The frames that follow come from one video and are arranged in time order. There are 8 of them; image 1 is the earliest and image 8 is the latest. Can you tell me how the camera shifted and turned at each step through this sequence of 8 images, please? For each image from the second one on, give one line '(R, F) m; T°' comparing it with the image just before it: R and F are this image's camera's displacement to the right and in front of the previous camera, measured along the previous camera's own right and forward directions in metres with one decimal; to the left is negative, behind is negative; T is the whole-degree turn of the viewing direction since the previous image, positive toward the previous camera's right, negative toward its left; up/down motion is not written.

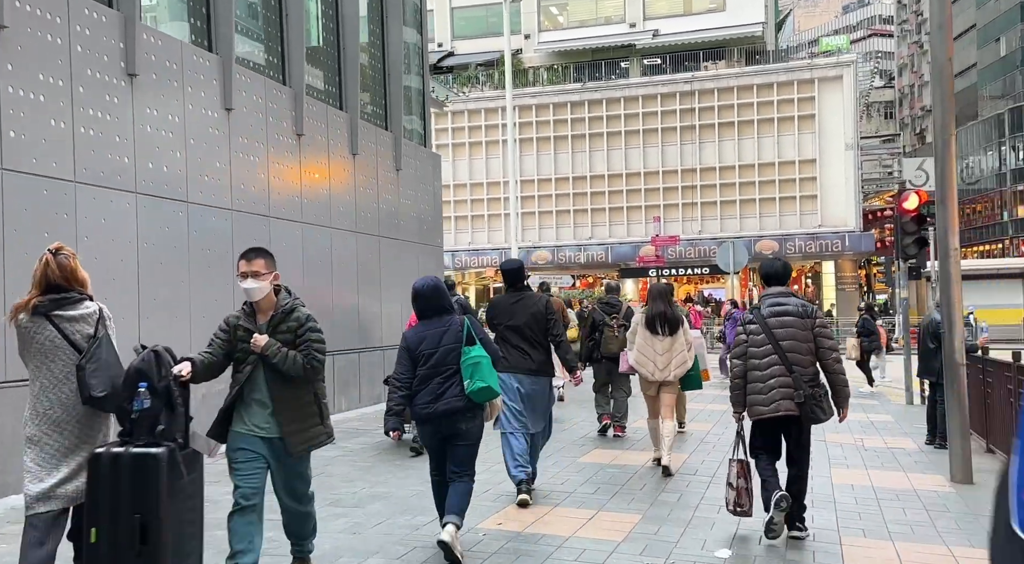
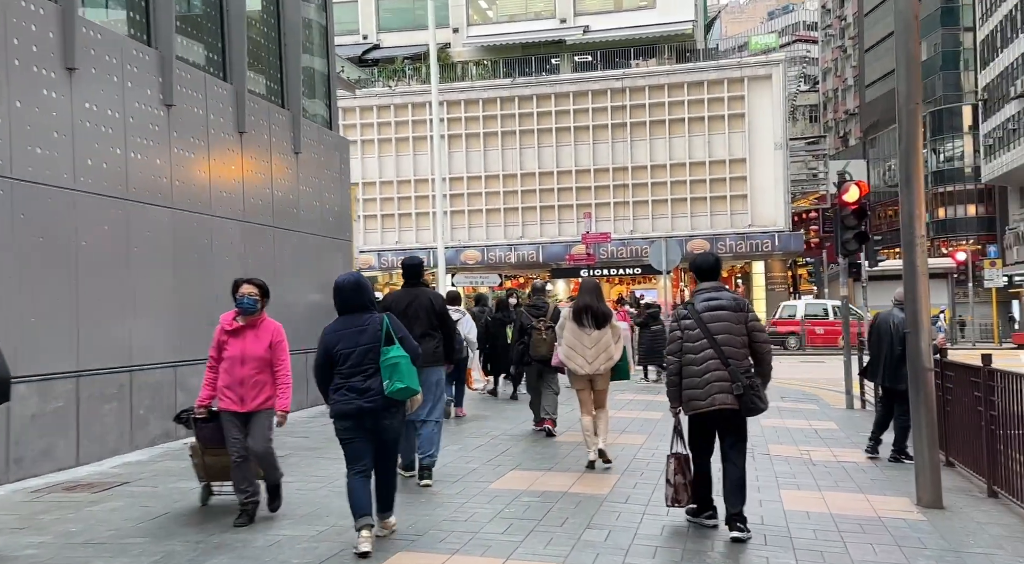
(+0.3, +1.3) m; +4°
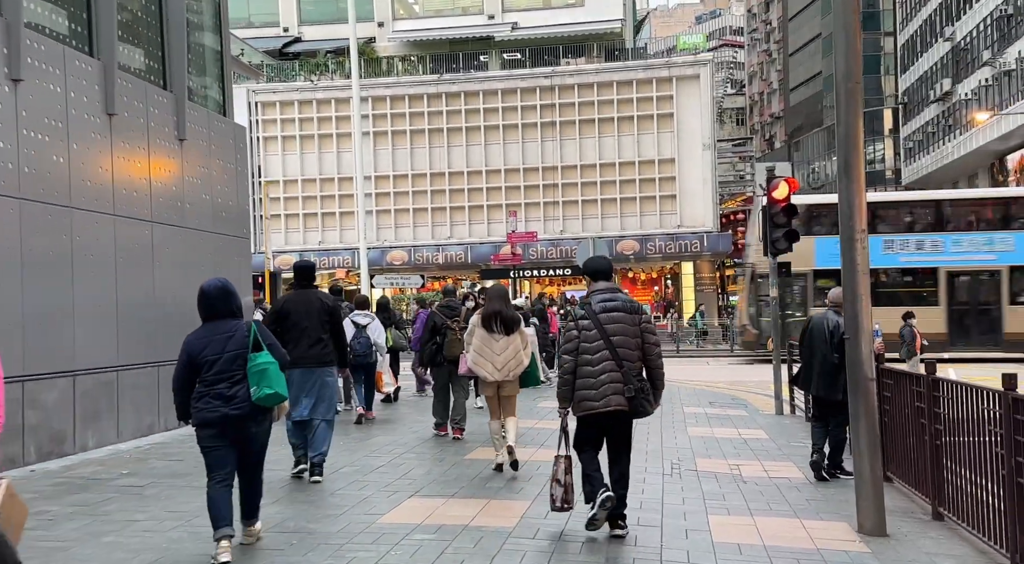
(+0.3, +0.9) m; +4°
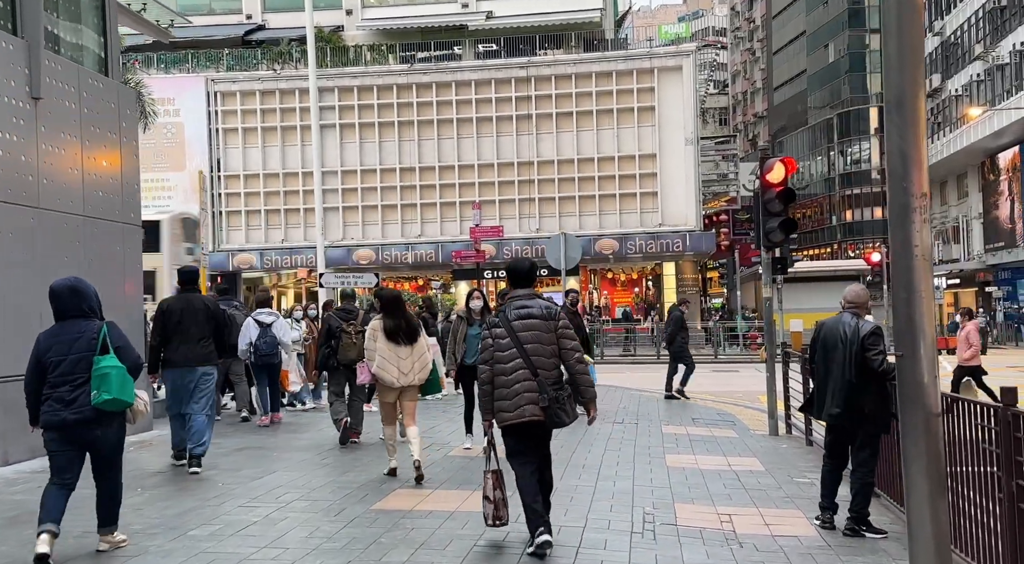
(+0.4, +2.2) m; +1°
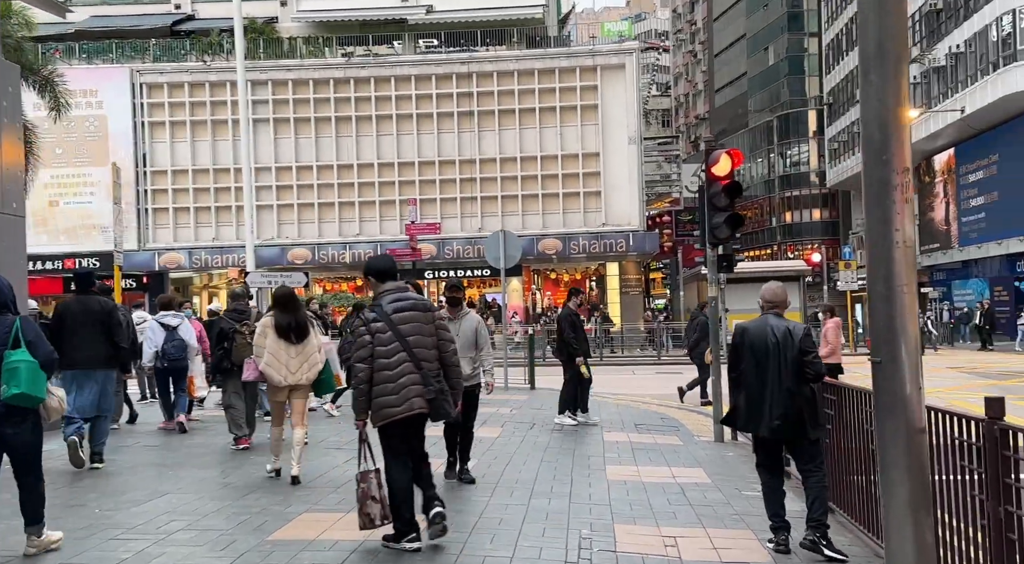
(+0.2, +0.8) m; +3°
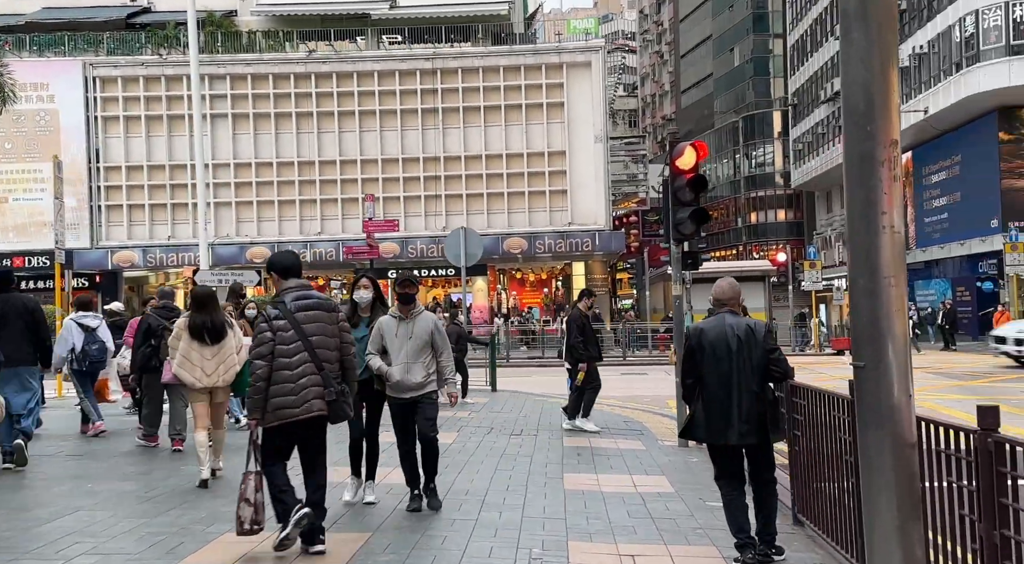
(+0.1, +0.6) m; +2°
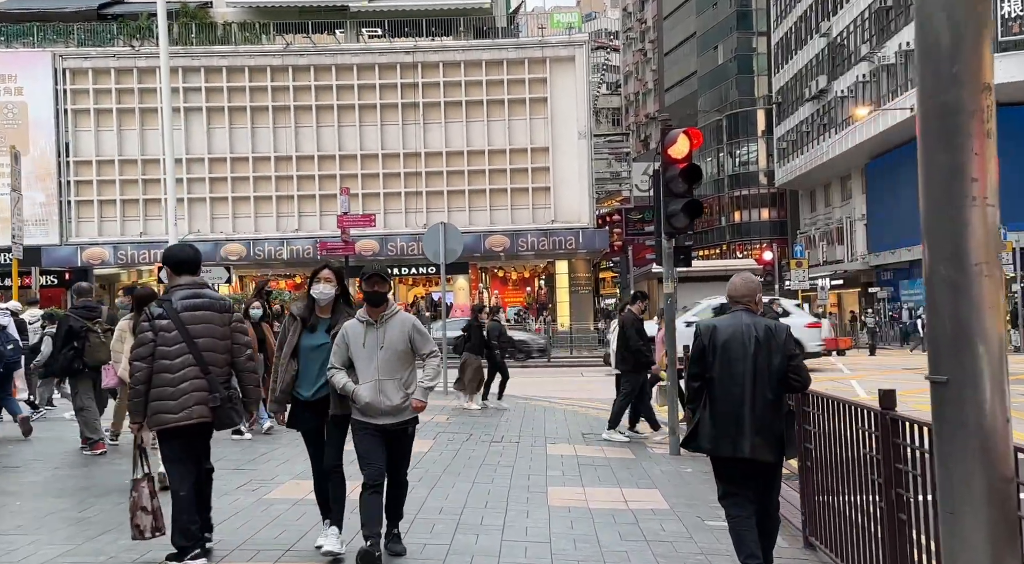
(0.0, +0.8) m; +1°
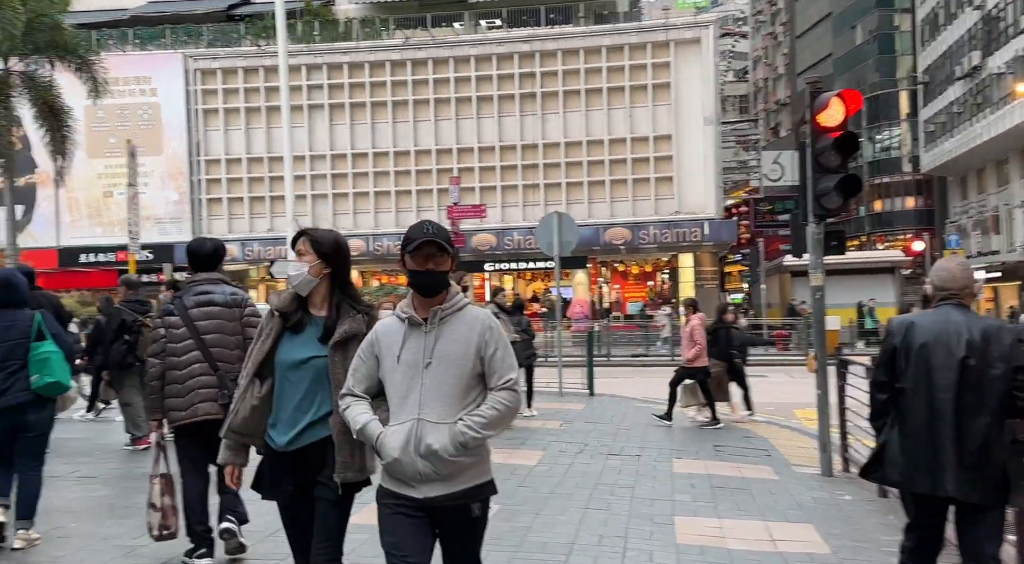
(0.0, +1.3) m; -8°
